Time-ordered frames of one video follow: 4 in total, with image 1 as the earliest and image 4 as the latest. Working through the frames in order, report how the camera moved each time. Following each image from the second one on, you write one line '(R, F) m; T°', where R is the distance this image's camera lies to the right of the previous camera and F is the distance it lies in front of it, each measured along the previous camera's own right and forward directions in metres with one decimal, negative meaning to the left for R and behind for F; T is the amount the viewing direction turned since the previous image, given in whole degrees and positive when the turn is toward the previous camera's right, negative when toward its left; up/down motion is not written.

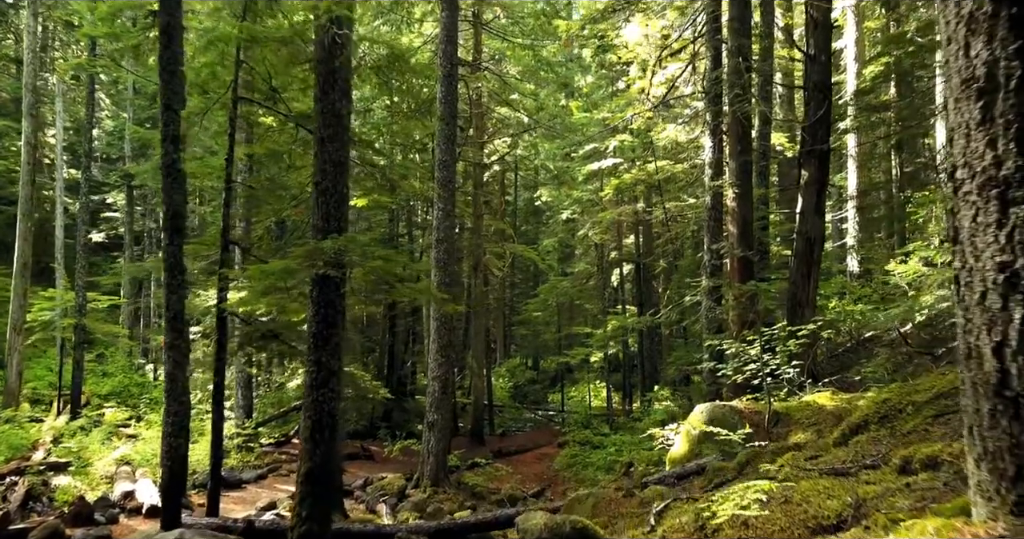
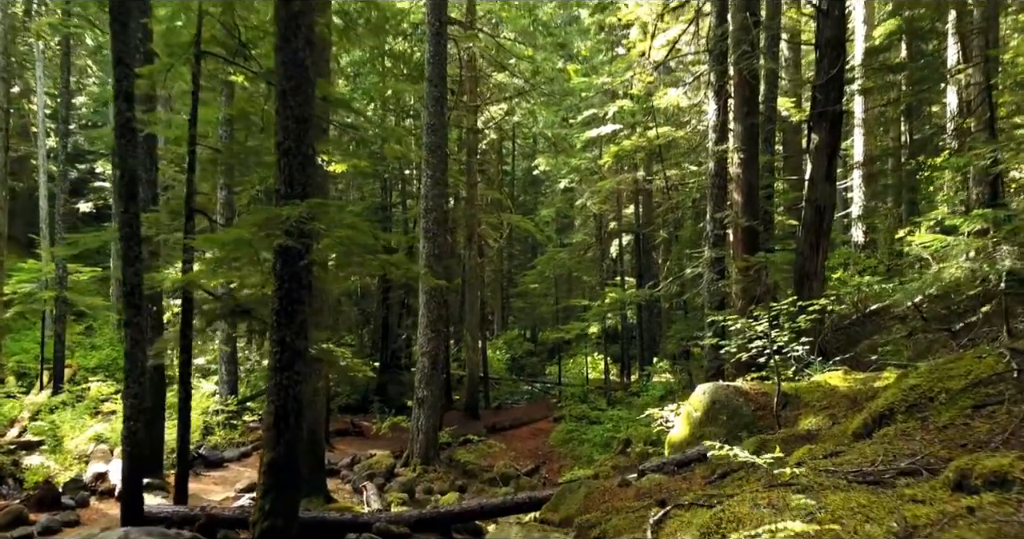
(+0.1, +0.6) m; 0°
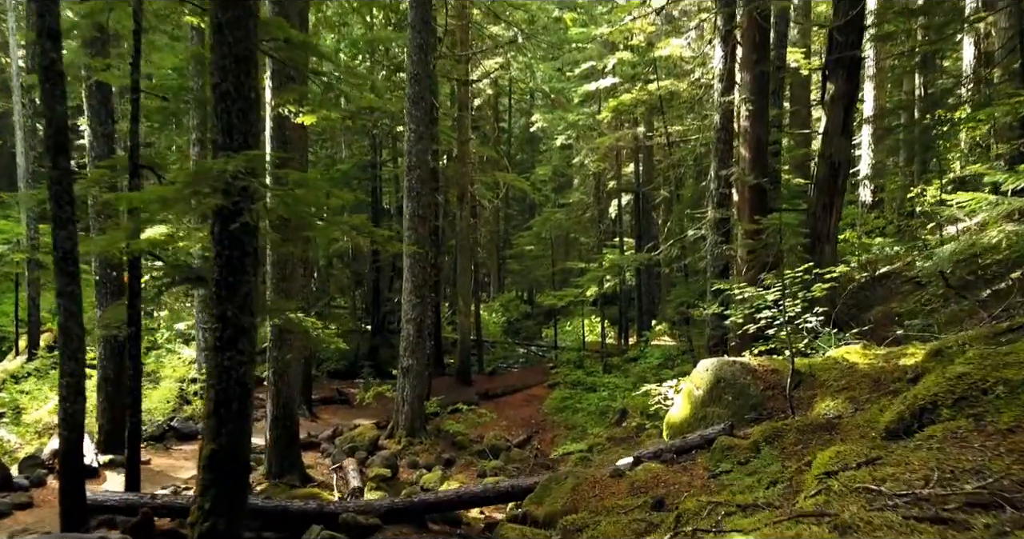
(+0.2, +0.8) m; 0°
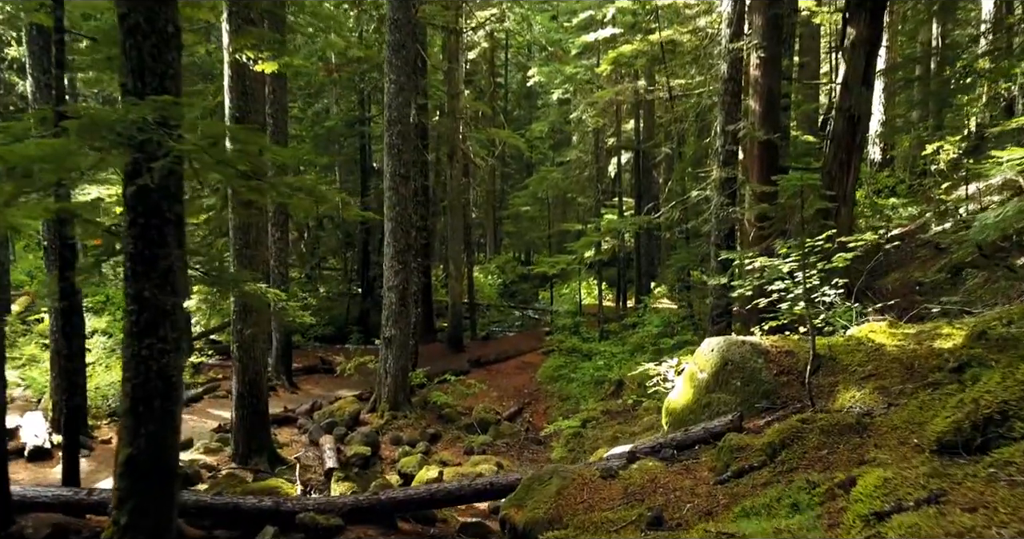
(+0.2, +0.8) m; 0°
